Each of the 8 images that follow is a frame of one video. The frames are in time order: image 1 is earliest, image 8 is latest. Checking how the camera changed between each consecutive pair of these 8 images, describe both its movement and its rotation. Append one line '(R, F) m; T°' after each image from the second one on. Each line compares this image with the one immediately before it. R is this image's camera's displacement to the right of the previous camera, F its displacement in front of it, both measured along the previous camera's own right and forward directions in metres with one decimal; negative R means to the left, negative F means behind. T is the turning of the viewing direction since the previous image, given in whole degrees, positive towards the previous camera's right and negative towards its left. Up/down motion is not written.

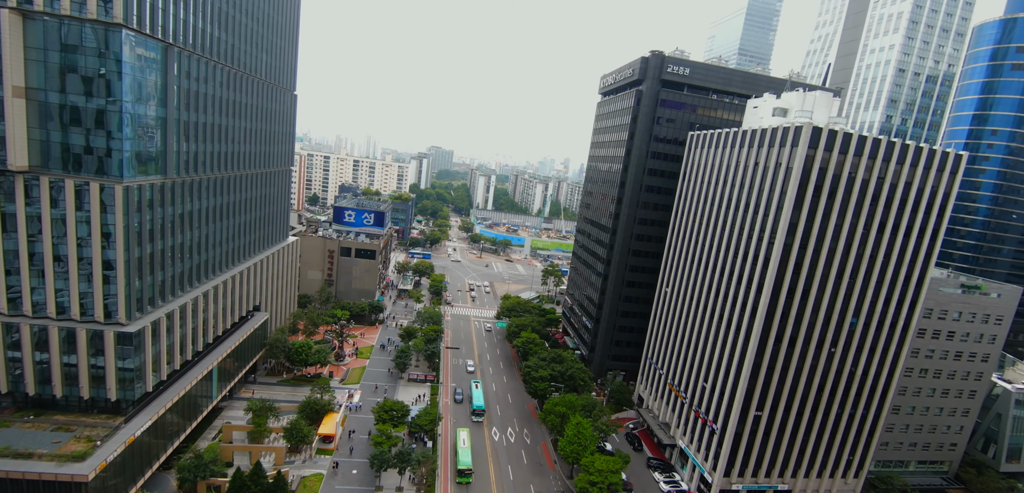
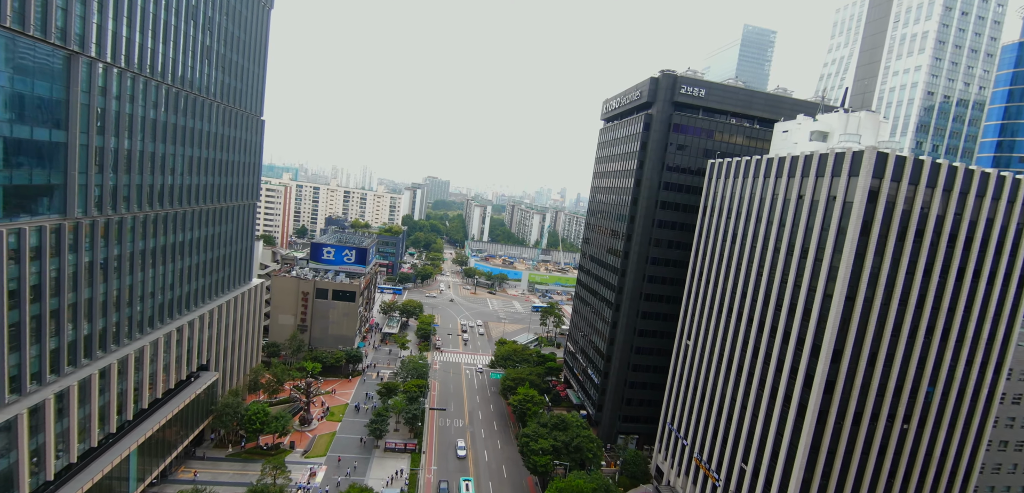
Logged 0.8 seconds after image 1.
(+0.3, +7.4) m; 0°
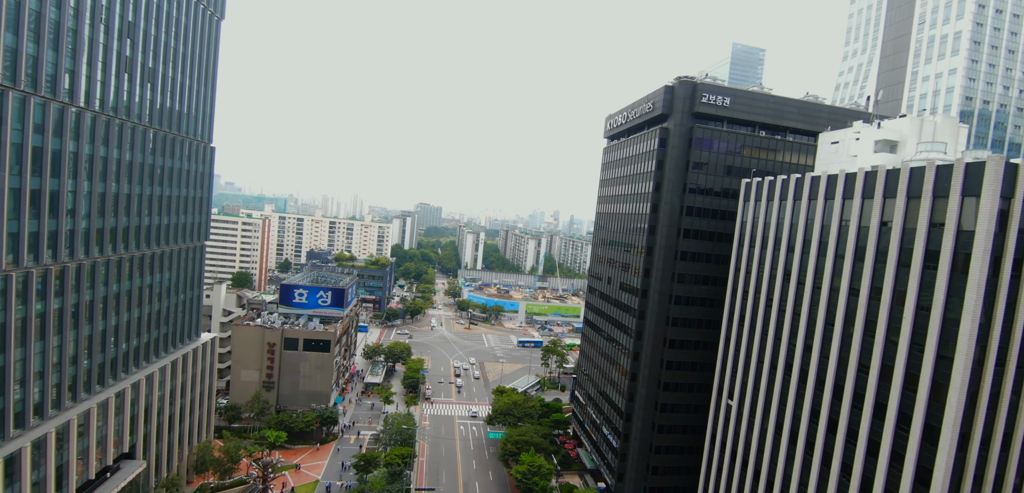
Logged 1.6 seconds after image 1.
(-0.2, +8.1) m; +1°
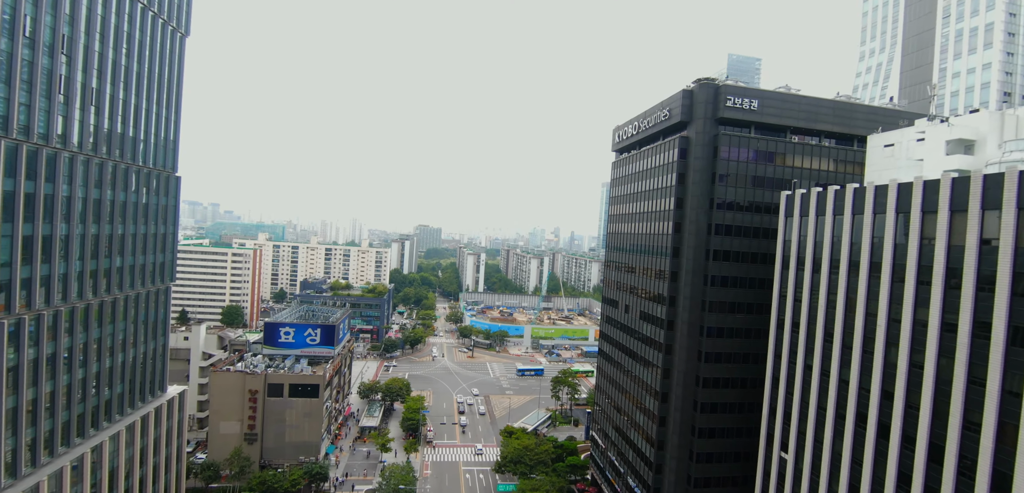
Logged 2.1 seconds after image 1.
(-0.3, +5.2) m; 0°
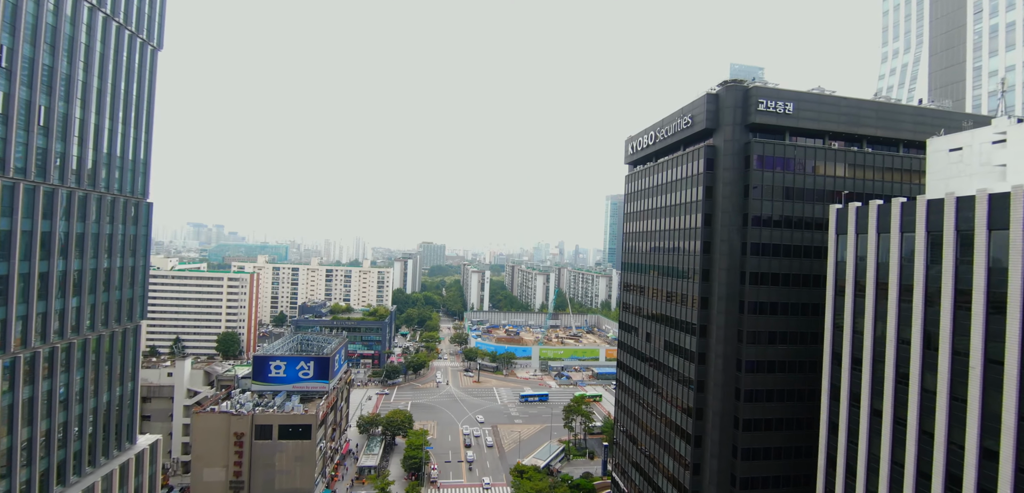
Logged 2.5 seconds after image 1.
(-0.3, +4.3) m; 0°
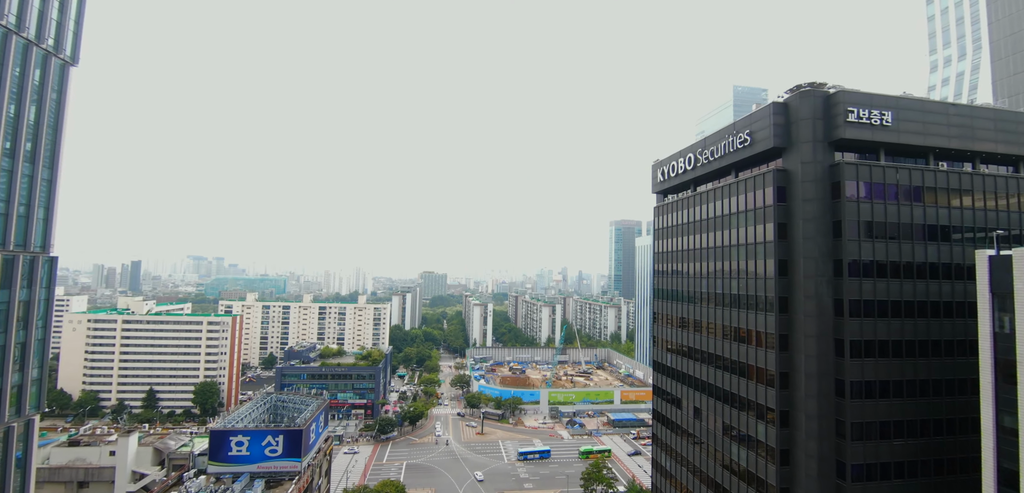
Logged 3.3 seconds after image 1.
(-0.4, +8.5) m; 0°
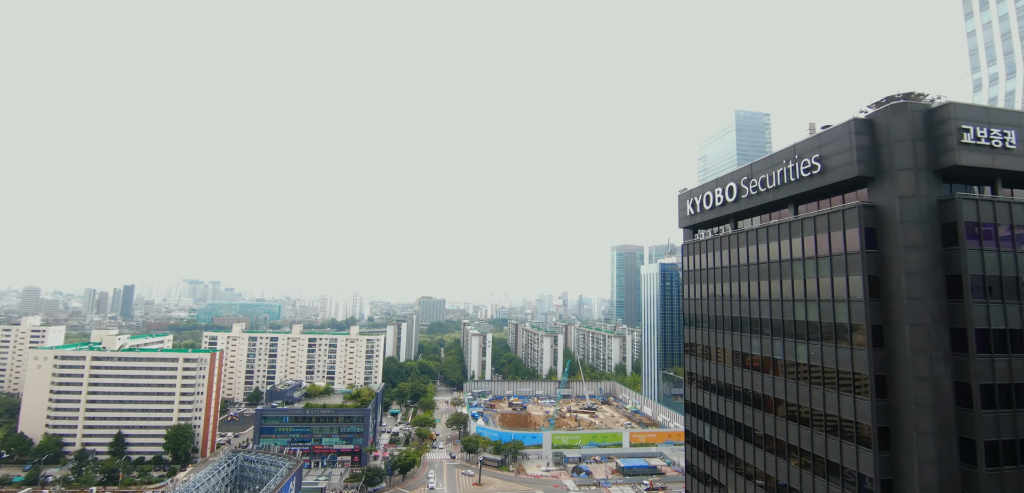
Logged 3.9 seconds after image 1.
(-0.2, +6.3) m; 0°
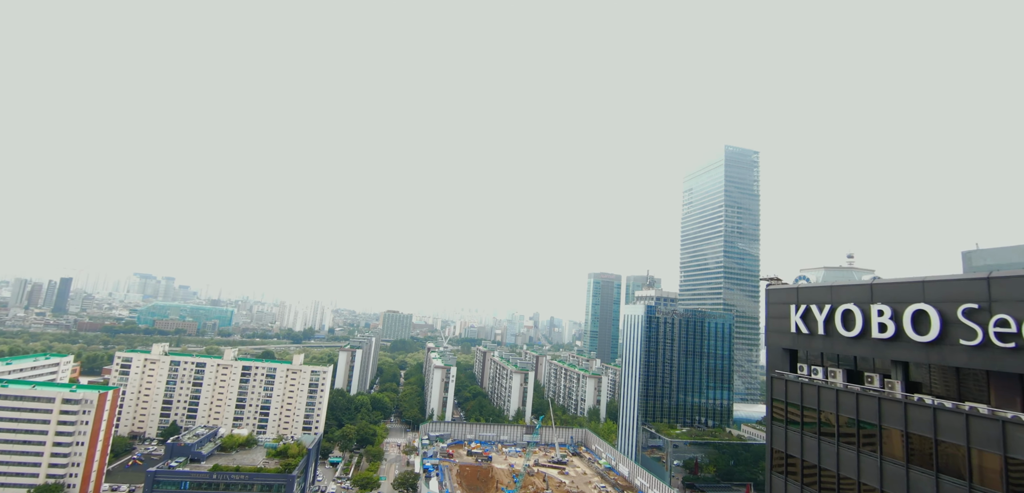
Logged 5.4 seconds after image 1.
(-0.1, +14.4) m; +3°
